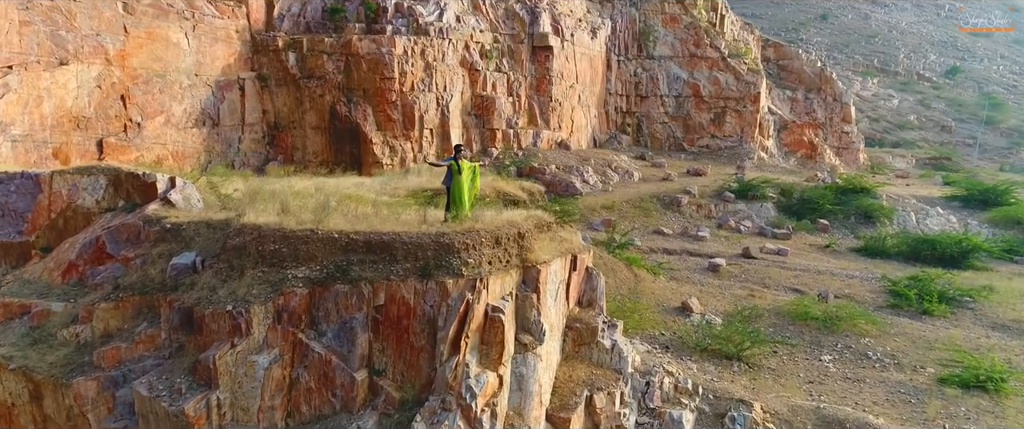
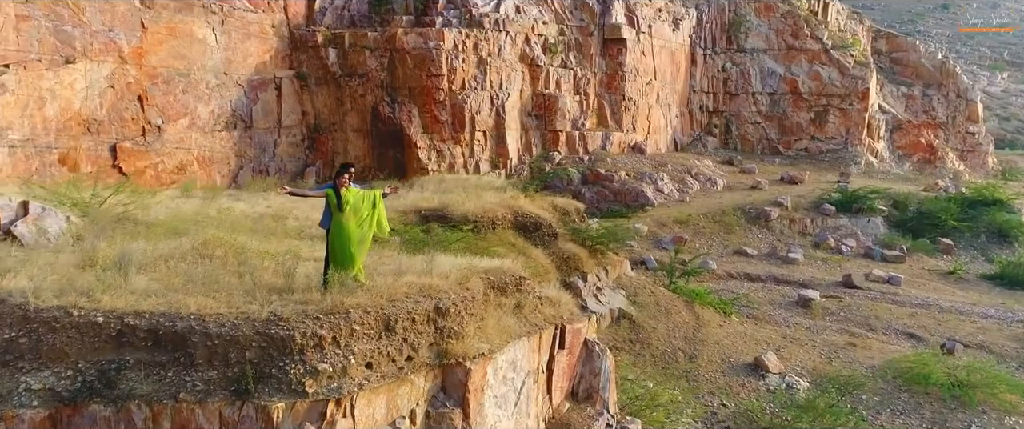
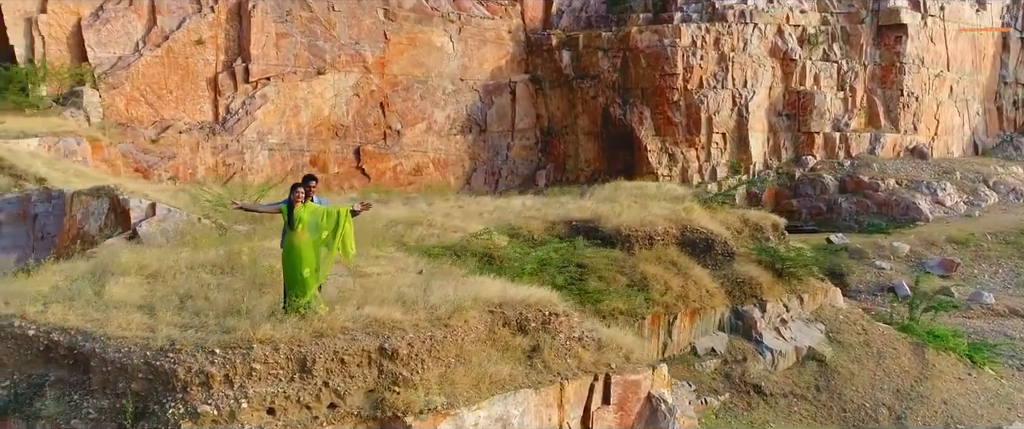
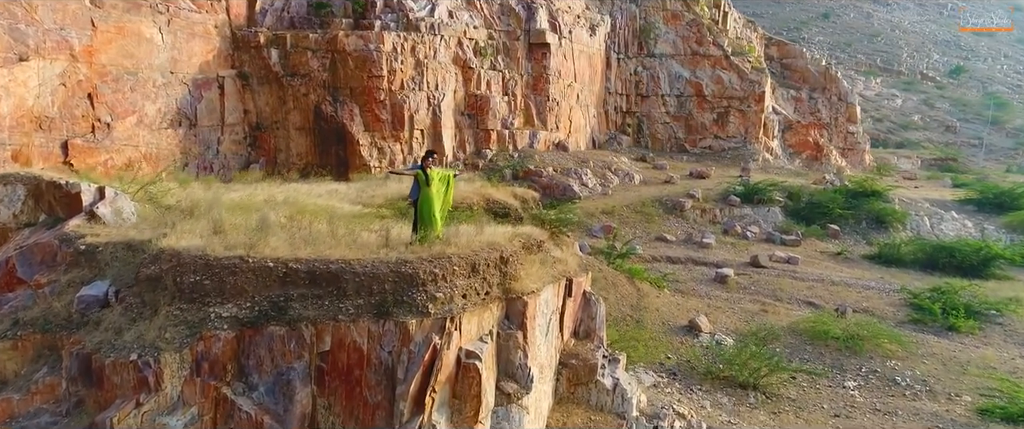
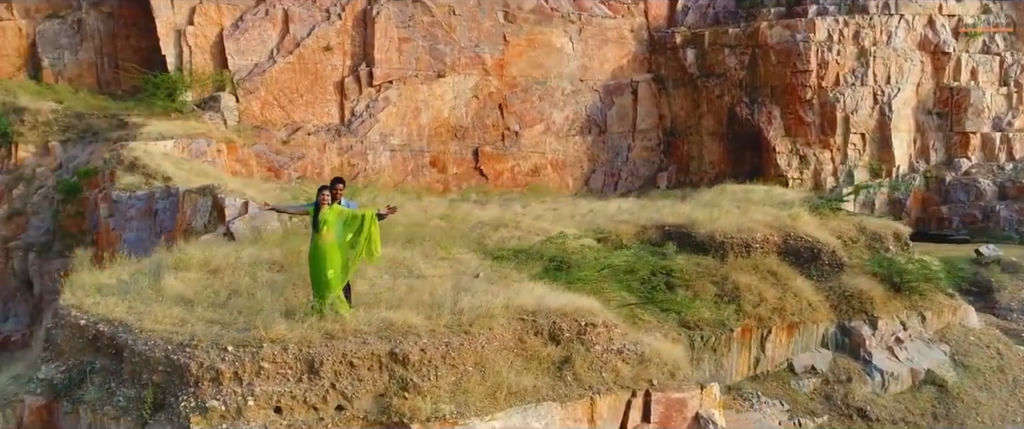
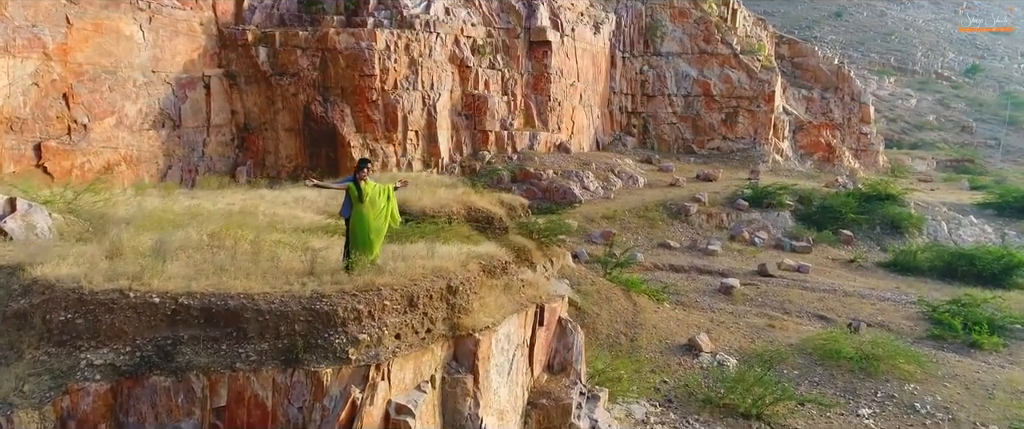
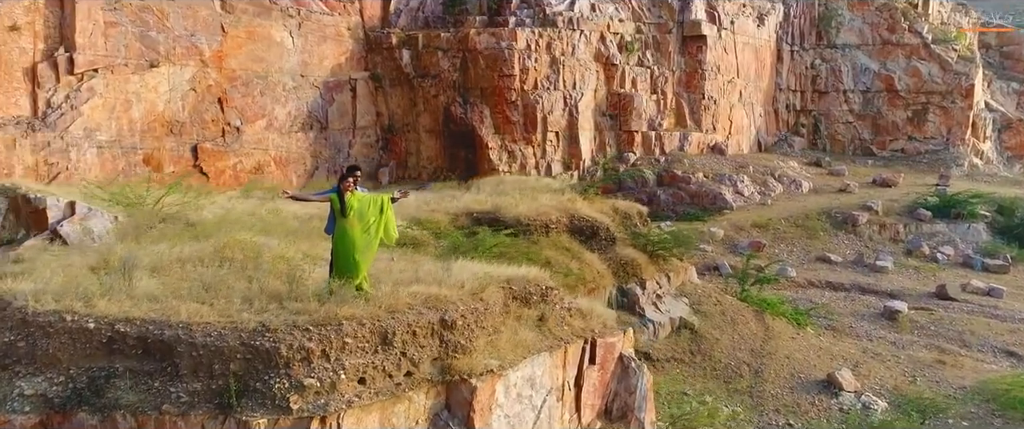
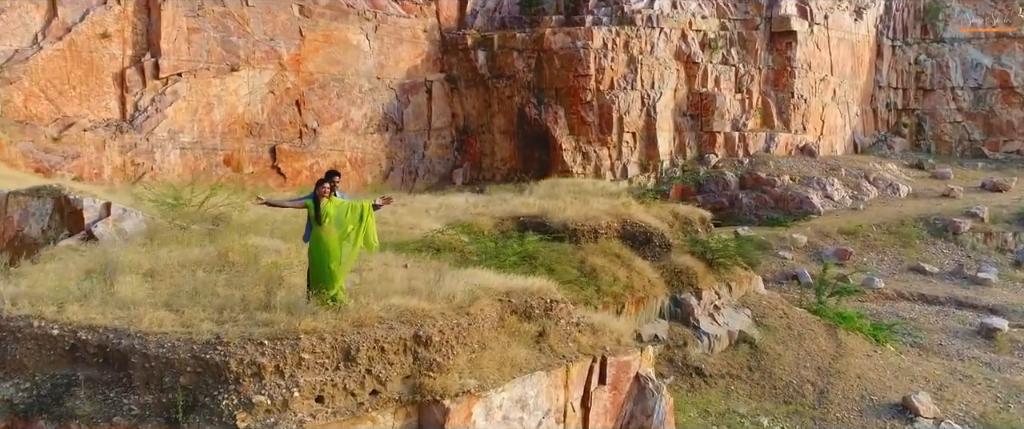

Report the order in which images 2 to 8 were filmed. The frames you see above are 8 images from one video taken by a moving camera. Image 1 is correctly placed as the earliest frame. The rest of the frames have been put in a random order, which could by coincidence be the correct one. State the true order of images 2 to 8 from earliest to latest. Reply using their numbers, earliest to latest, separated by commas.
4, 6, 2, 7, 8, 3, 5
